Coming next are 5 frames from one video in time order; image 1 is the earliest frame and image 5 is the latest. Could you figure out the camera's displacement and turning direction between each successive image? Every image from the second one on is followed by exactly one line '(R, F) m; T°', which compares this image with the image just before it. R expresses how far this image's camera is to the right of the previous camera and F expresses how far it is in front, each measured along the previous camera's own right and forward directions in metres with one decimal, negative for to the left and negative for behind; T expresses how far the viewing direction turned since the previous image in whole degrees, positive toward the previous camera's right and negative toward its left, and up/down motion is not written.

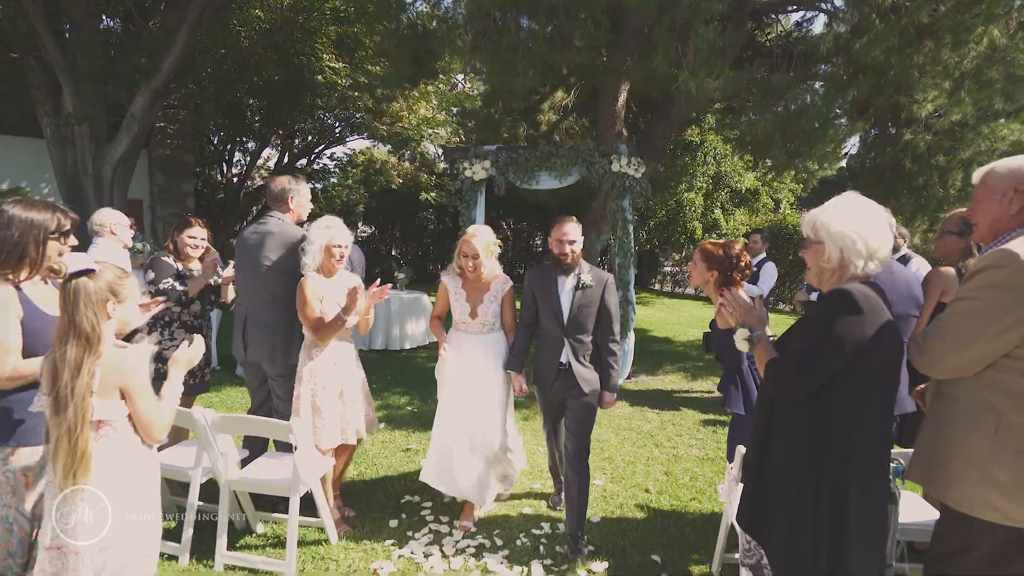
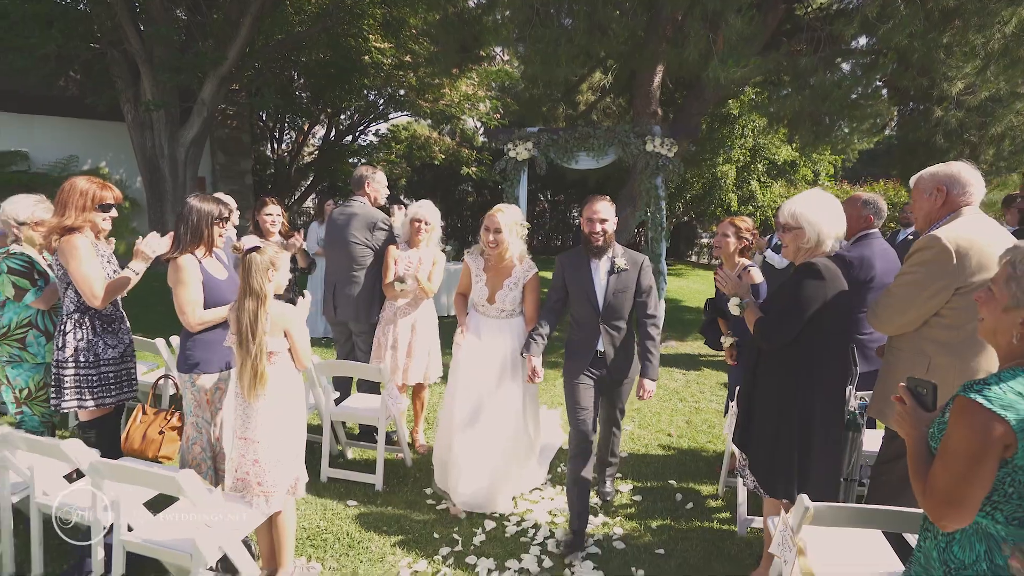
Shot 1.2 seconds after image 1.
(-0.1, -0.7) m; -4°
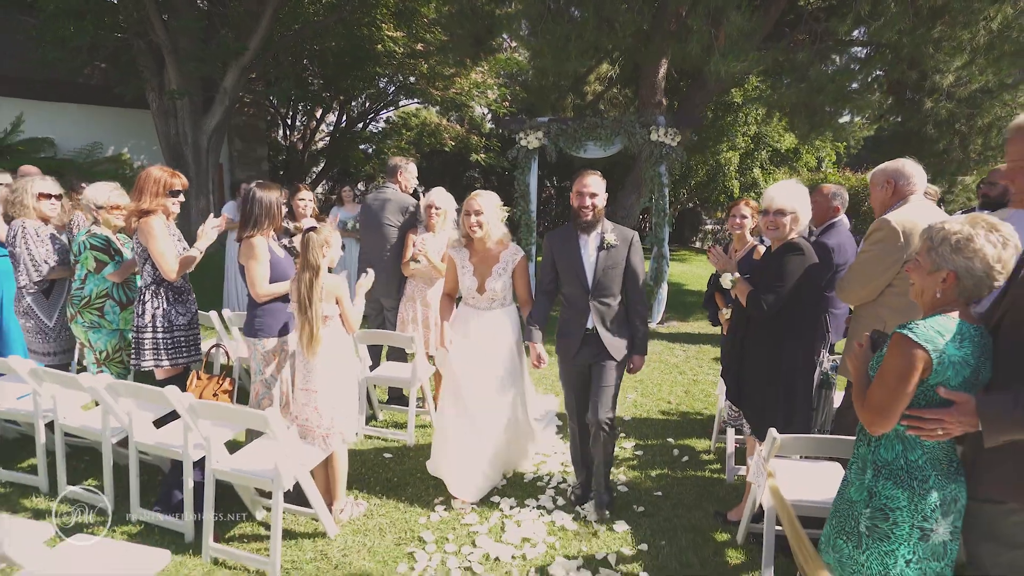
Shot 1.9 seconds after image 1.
(-0.1, -0.5) m; 0°
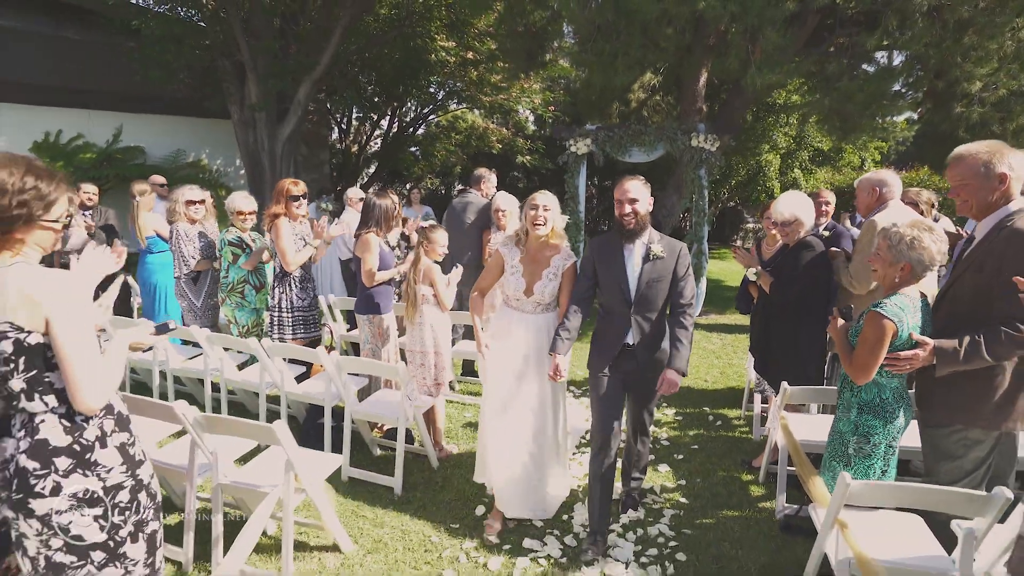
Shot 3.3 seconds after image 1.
(-0.2, -0.8) m; -4°
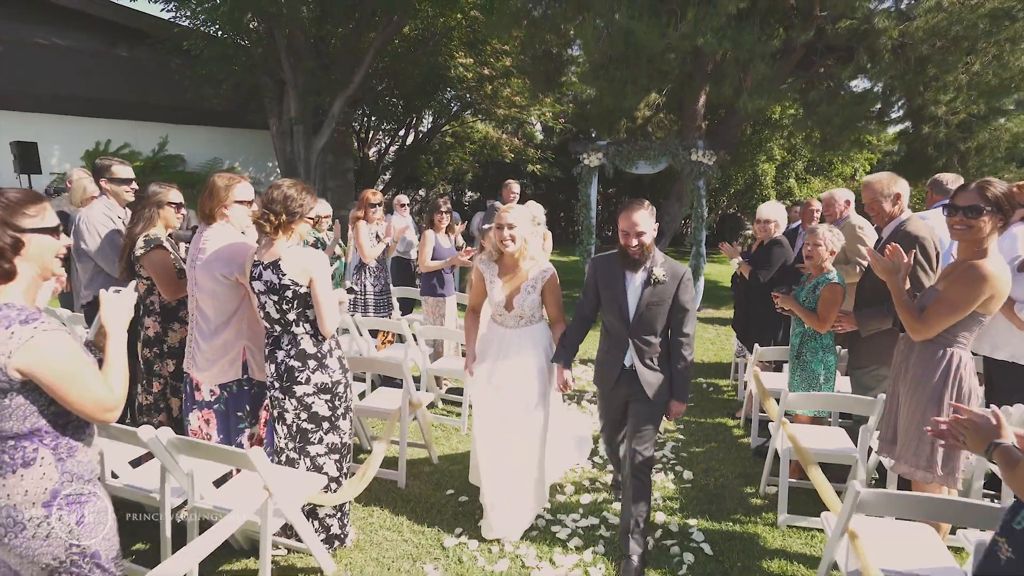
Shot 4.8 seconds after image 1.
(-0.3, -1.1) m; 0°
